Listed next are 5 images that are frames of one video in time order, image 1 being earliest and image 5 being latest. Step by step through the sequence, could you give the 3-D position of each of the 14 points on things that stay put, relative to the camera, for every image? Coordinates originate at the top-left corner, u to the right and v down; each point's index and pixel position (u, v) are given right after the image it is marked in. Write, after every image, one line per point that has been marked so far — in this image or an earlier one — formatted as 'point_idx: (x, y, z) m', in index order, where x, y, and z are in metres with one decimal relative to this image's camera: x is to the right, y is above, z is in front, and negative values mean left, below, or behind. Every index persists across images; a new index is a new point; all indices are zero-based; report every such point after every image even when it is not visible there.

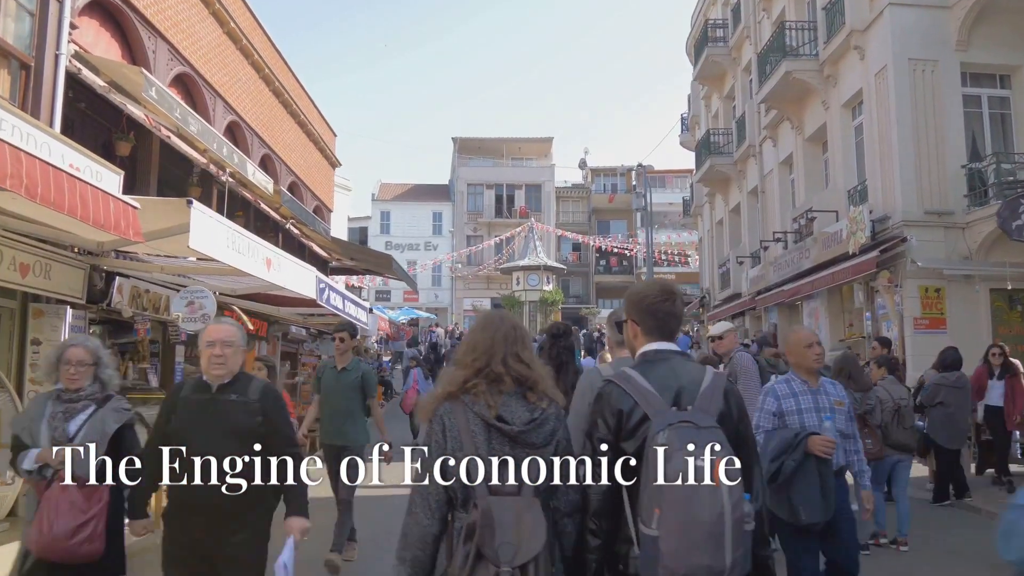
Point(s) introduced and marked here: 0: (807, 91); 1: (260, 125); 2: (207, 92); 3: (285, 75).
0: (+6.6, +4.4, +18.0) m
1: (-5.0, +3.3, +16.1) m
2: (-5.1, +3.3, +13.5) m
3: (-5.0, +4.7, +17.6) m
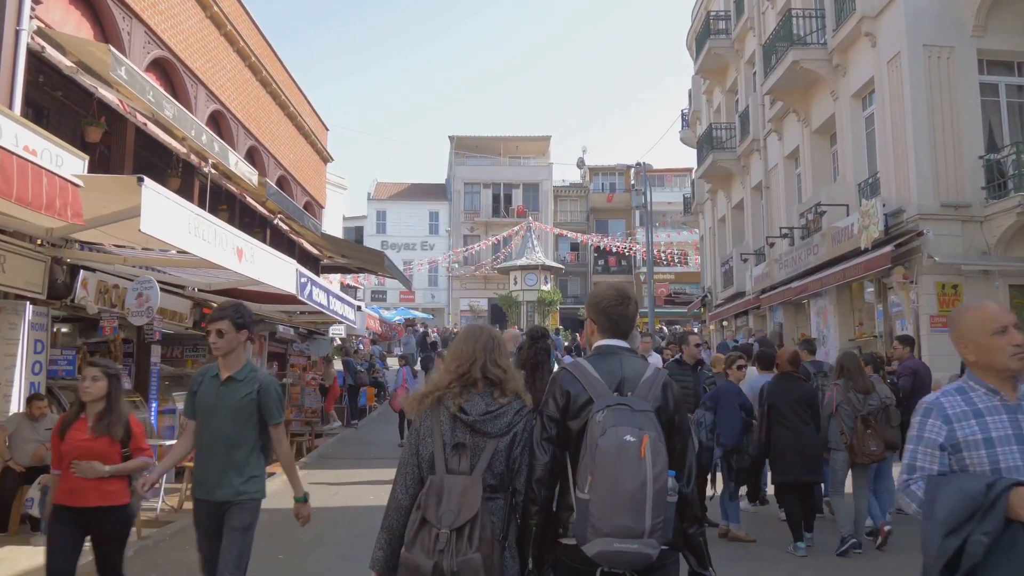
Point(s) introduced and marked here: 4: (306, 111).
0: (+6.6, +4.5, +17.3) m
1: (-5.1, +3.3, +15.4) m
2: (-5.2, +3.3, +12.9) m
3: (-5.0, +4.7, +17.0) m
4: (-5.0, +4.3, +19.5) m
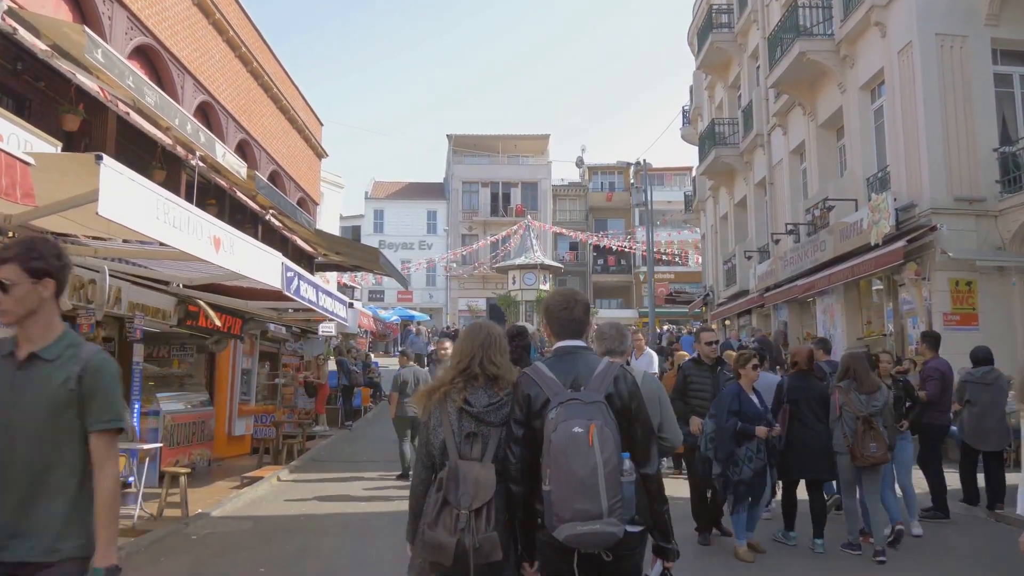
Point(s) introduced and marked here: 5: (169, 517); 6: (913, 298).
0: (+6.5, +4.5, +16.9) m
1: (-5.1, +3.3, +15.0) m
2: (-5.2, +3.4, +12.4) m
3: (-5.1, +4.8, +16.5) m
4: (-5.0, +4.3, +19.0) m
5: (-3.5, -2.3, +8.1) m
6: (+6.6, -0.2, +13.3) m
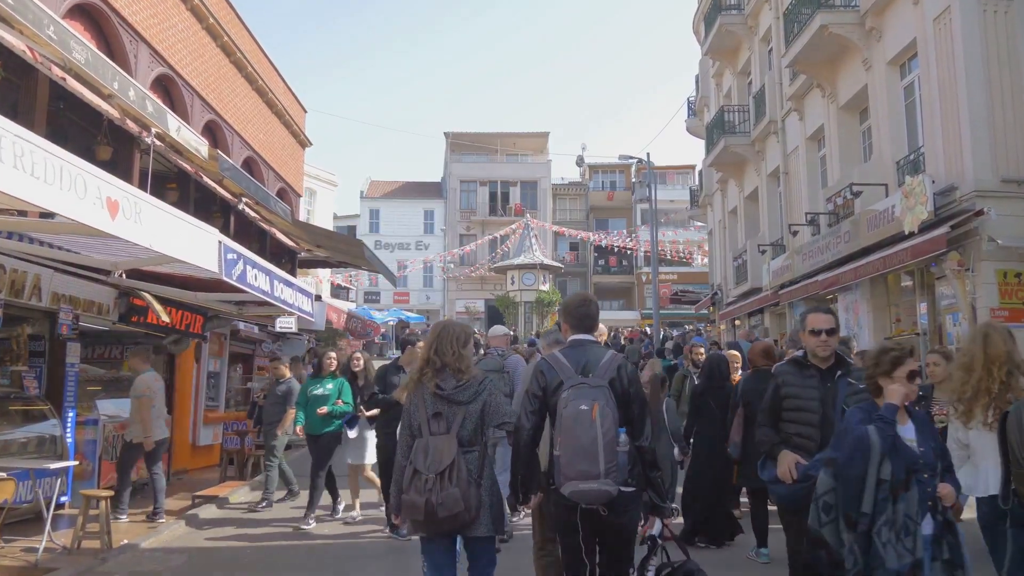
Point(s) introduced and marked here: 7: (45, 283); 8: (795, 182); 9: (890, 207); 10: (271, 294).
0: (+6.4, +4.6, +15.5) m
1: (-5.2, +3.4, +13.6) m
2: (-5.3, +3.5, +11.0) m
3: (-5.2, +4.8, +15.2) m
4: (-5.1, +4.4, +17.6) m
5: (-3.5, -2.2, +6.7) m
6: (+6.5, -0.1, +11.9) m
7: (-4.5, +0.1, +7.8) m
8: (+6.5, +2.5, +18.6) m
9: (+6.2, +1.3, +13.2) m
10: (-2.3, -0.1, +7.8) m
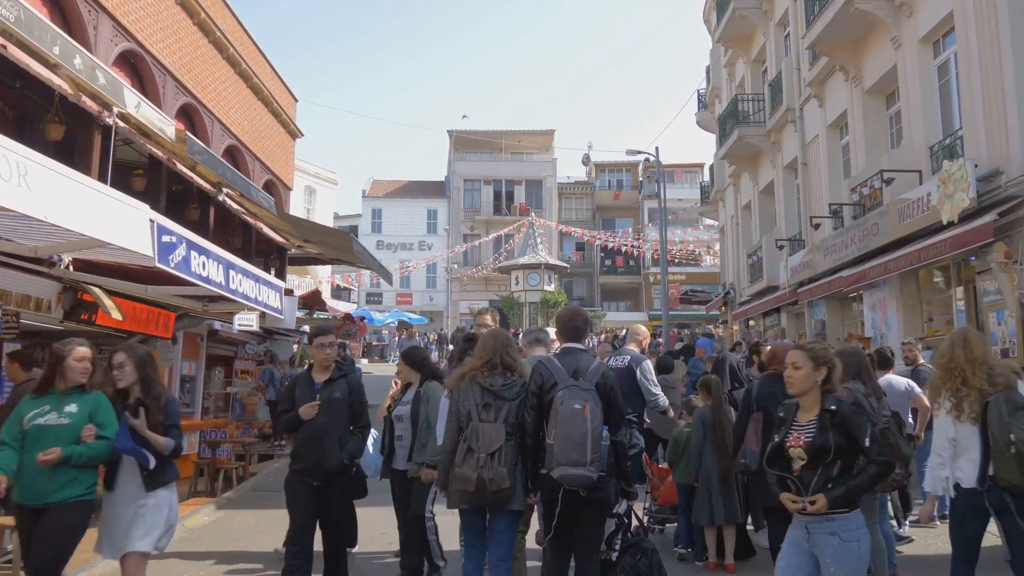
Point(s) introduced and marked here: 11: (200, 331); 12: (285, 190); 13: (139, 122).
0: (+6.4, +4.6, +14.4) m
1: (-5.2, +3.5, +12.6) m
2: (-5.3, +3.5, +10.0) m
3: (-5.2, +4.9, +14.2) m
4: (-5.1, +4.4, +16.6) m
5: (-3.6, -2.1, +5.7) m
6: (+6.5, 0.0, +10.8) m
7: (-4.6, +0.1, +6.8) m
8: (+6.6, +2.5, +17.5) m
9: (+6.2, +1.4, +12.1) m
10: (-2.4, 0.0, +6.8) m
11: (-4.9, -0.7, +12.4) m
12: (-5.2, +2.3, +18.4) m
13: (-4.6, +2.0, +9.7) m
